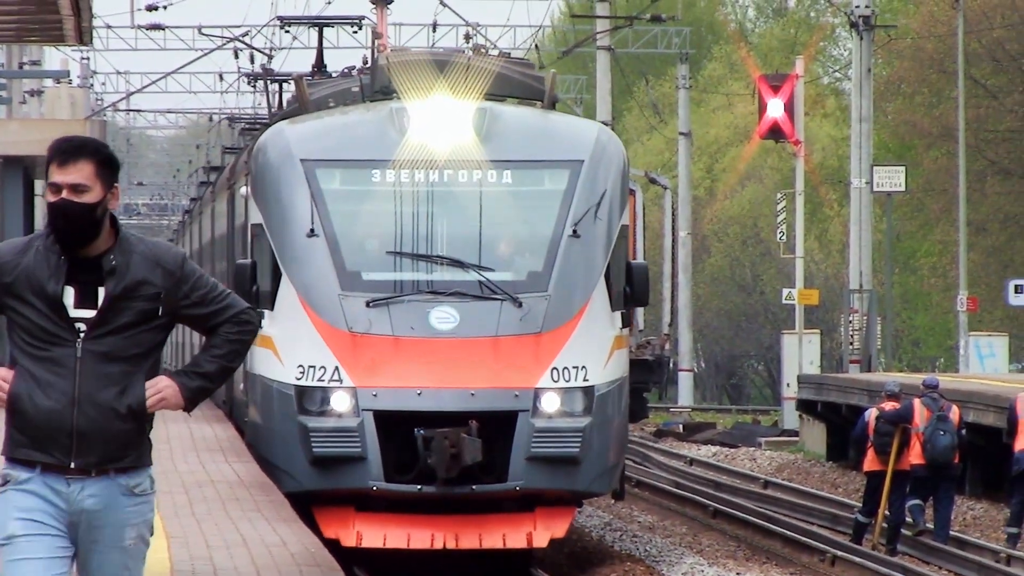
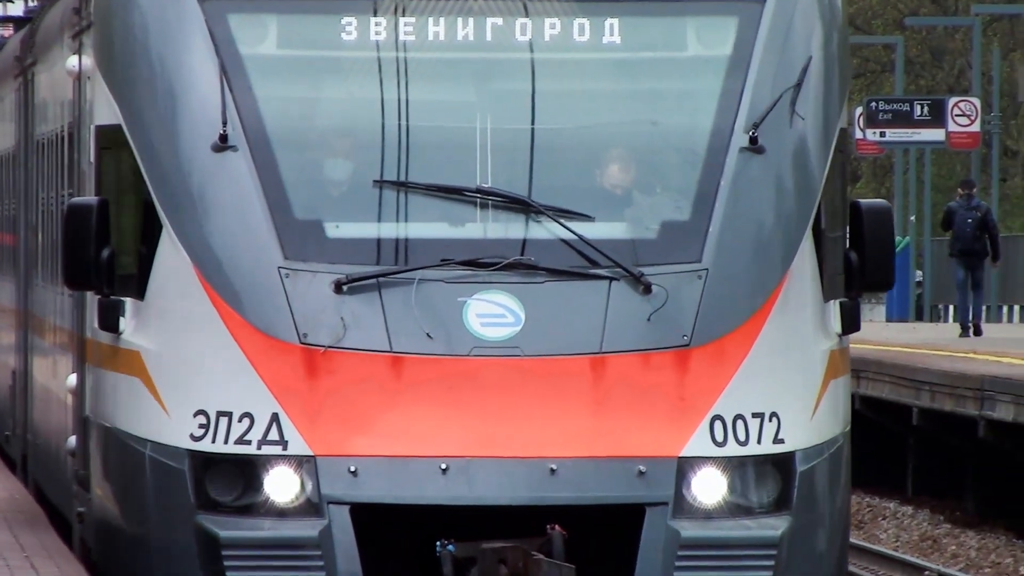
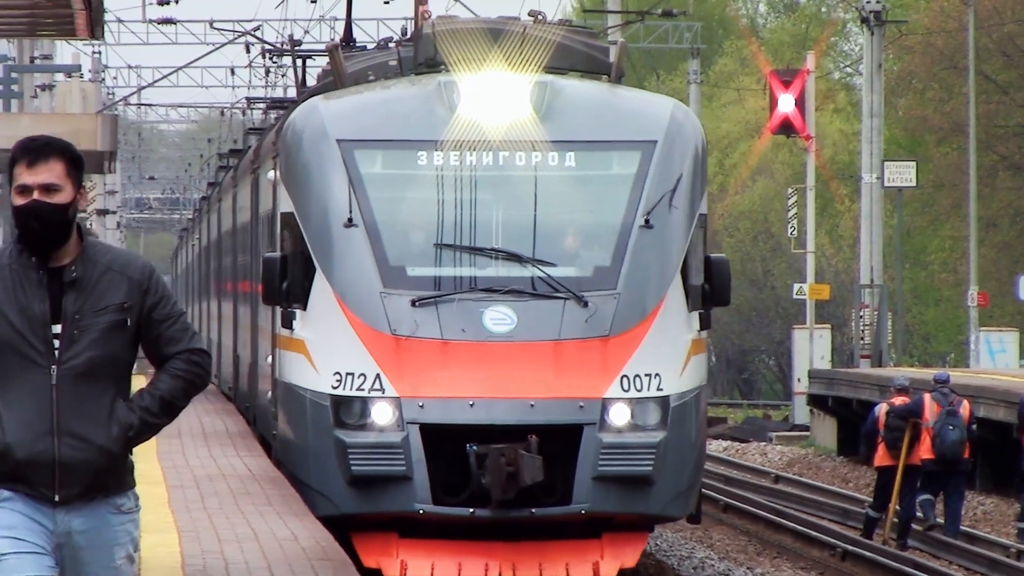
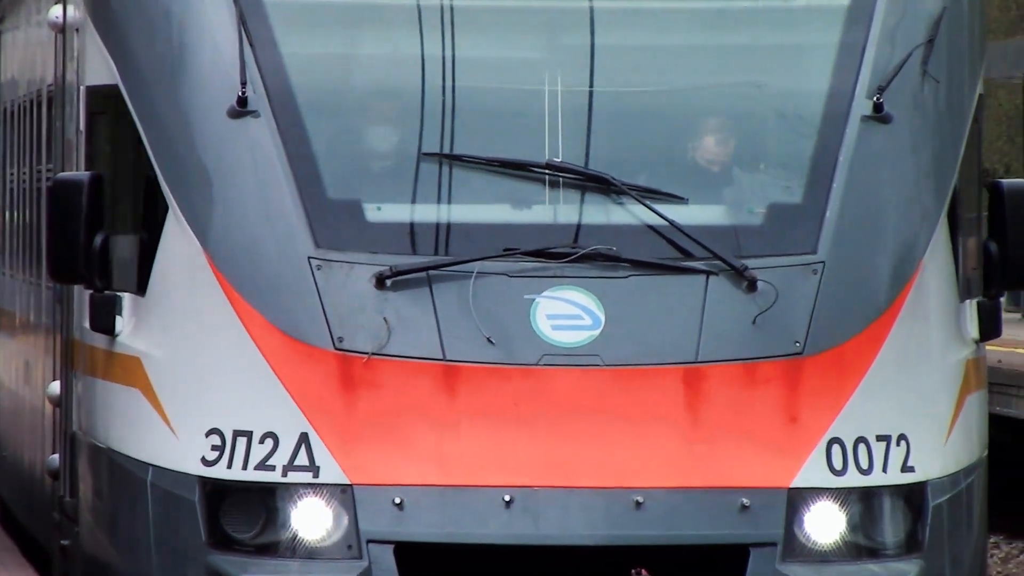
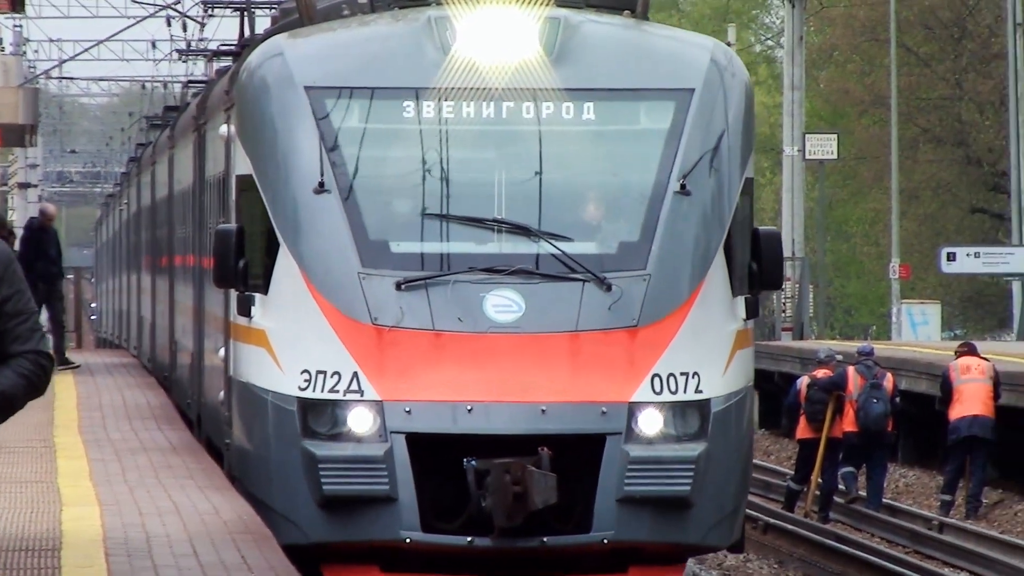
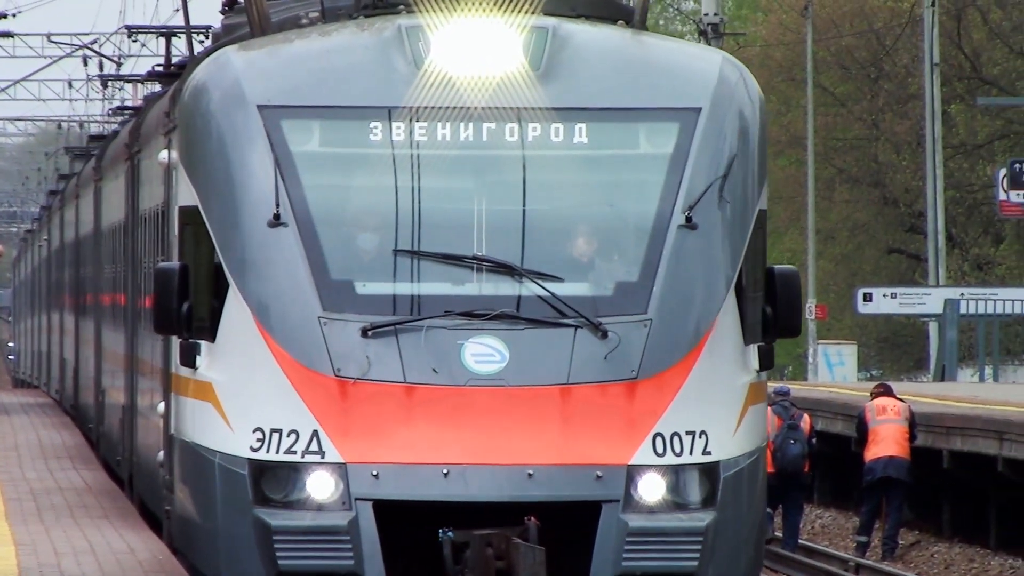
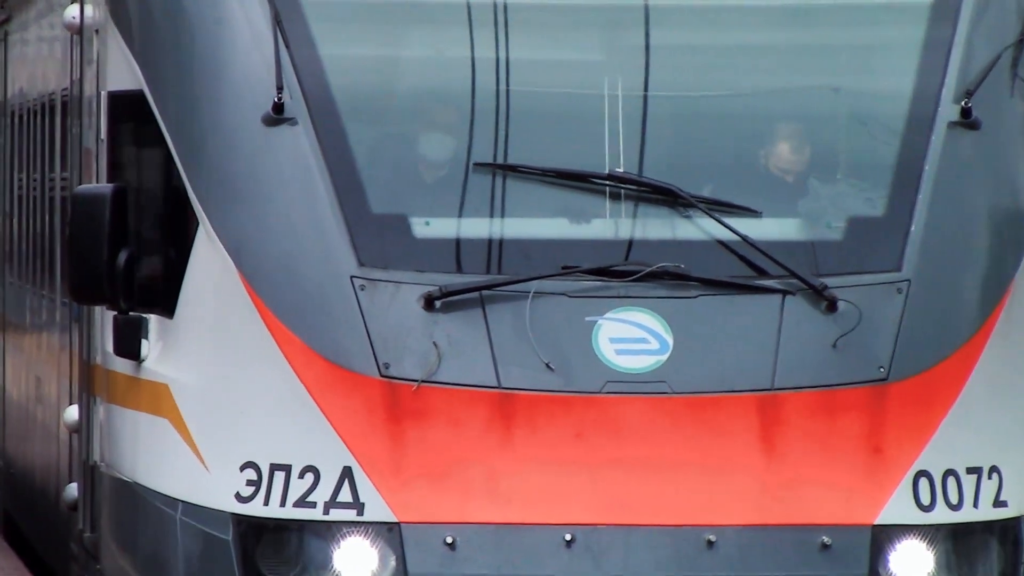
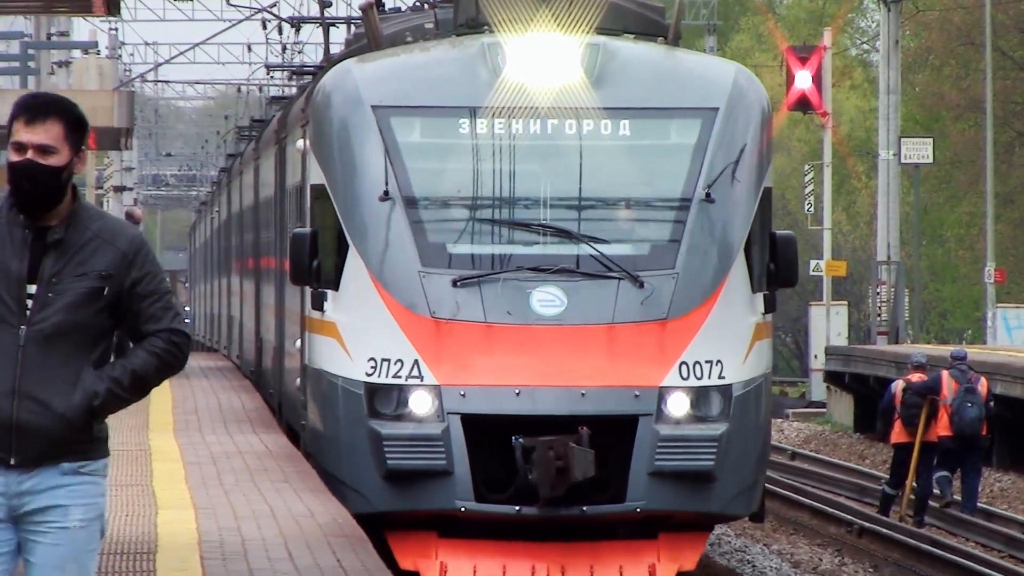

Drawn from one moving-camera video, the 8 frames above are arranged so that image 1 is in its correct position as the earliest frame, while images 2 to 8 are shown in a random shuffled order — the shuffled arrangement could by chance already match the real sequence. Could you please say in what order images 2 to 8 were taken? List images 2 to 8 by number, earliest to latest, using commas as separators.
3, 8, 5, 6, 2, 4, 7
